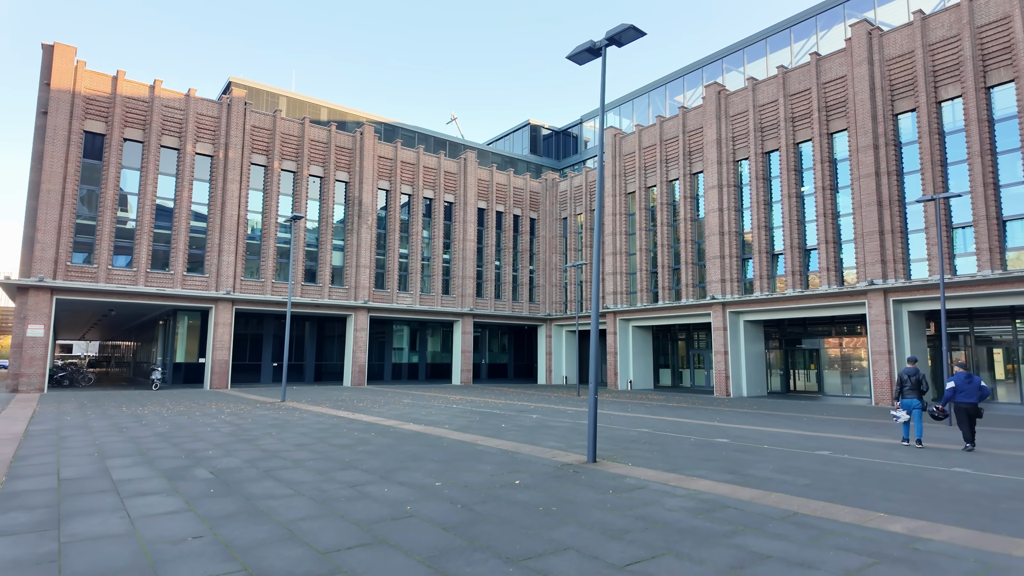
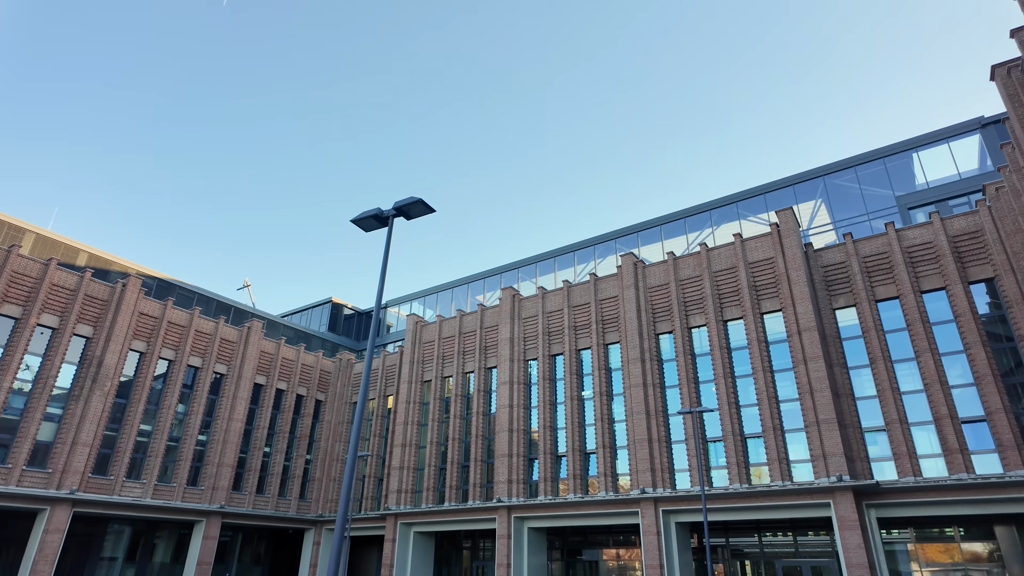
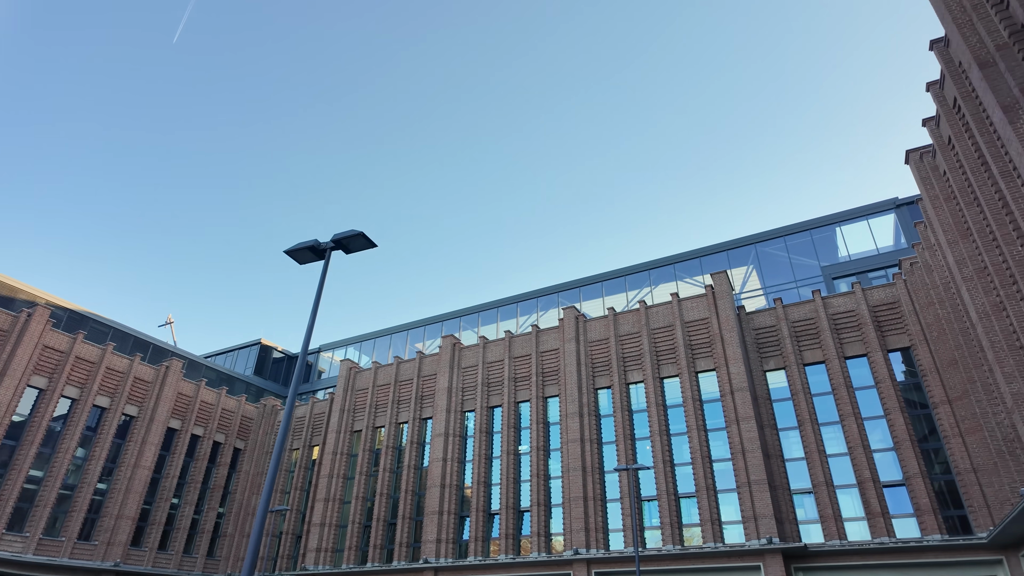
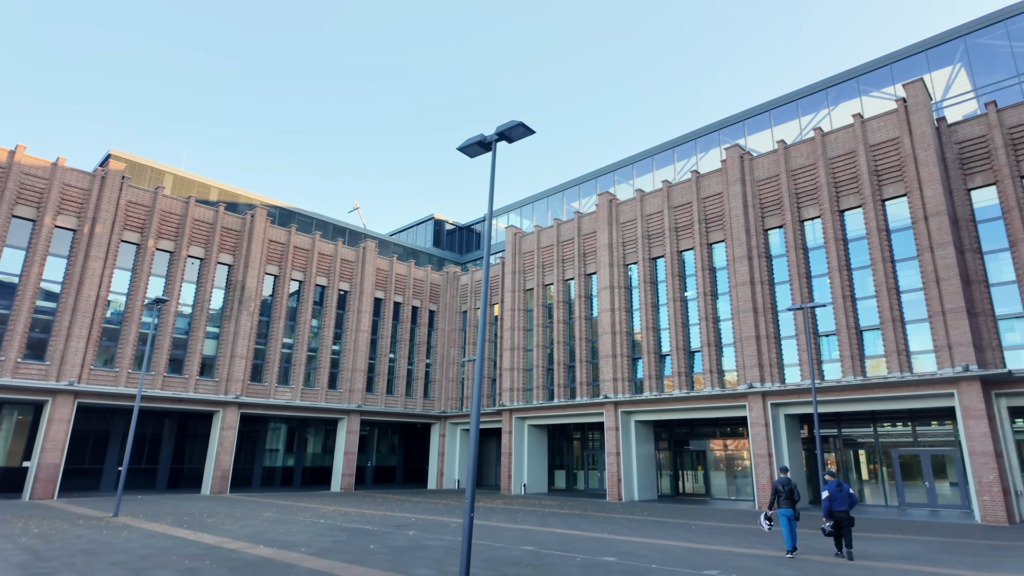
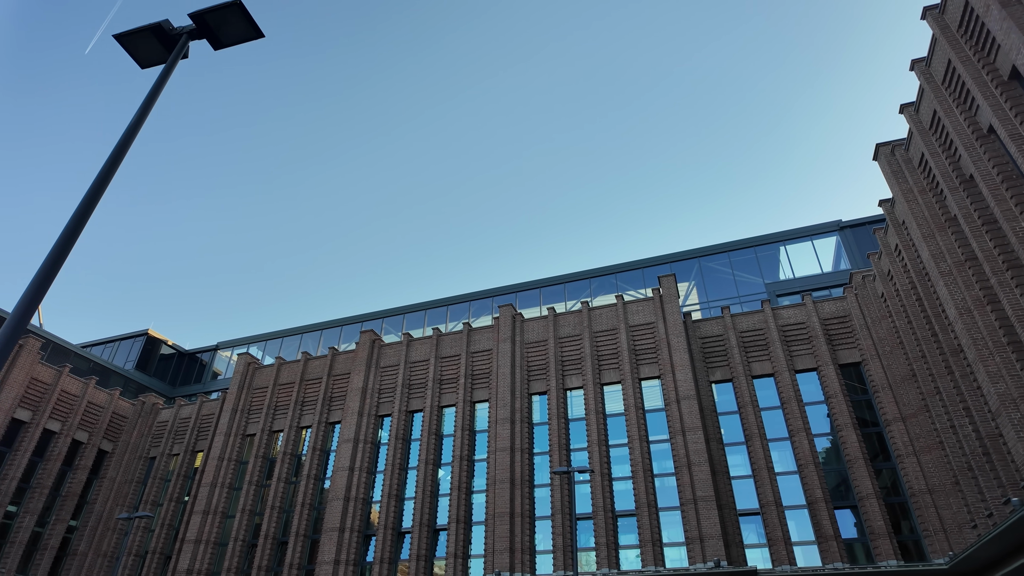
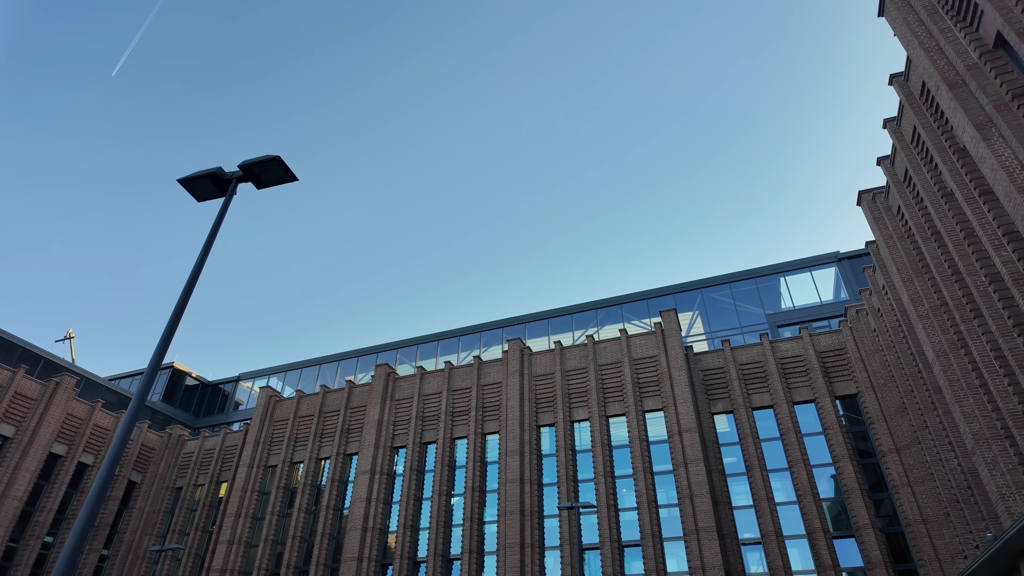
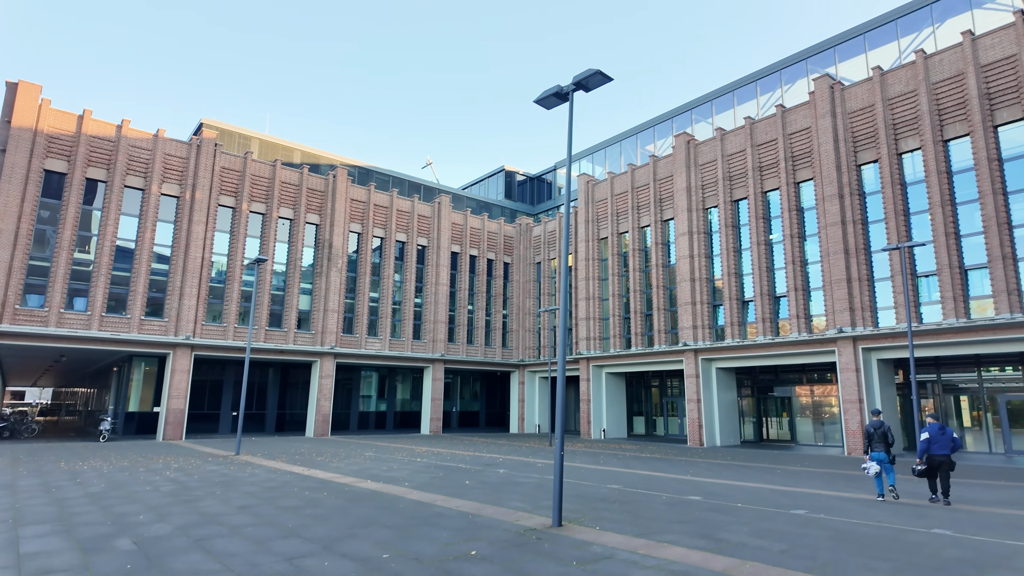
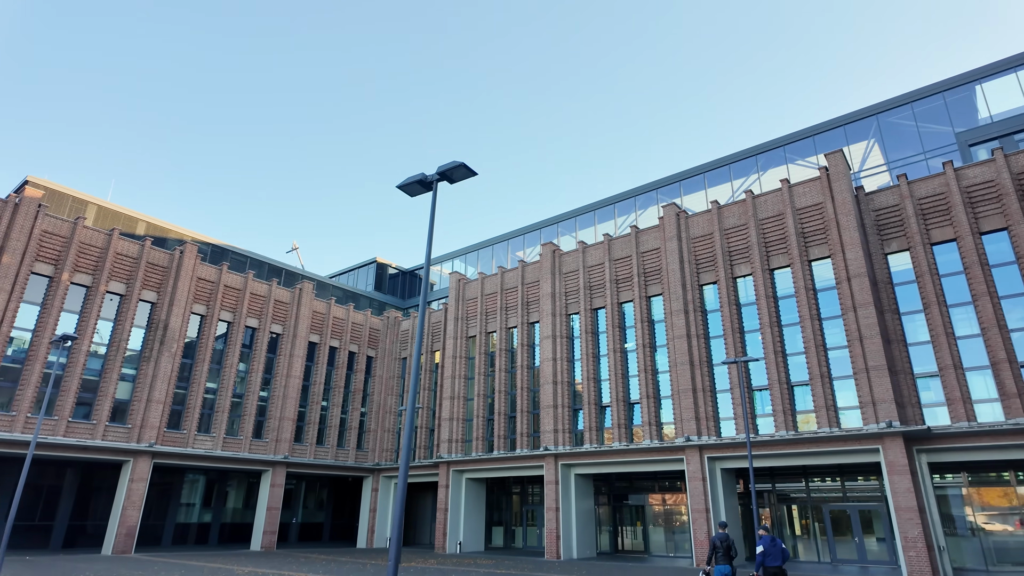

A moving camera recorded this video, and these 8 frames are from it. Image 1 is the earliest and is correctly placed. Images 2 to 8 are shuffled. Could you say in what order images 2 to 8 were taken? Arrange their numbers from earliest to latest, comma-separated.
7, 4, 8, 2, 3, 6, 5
